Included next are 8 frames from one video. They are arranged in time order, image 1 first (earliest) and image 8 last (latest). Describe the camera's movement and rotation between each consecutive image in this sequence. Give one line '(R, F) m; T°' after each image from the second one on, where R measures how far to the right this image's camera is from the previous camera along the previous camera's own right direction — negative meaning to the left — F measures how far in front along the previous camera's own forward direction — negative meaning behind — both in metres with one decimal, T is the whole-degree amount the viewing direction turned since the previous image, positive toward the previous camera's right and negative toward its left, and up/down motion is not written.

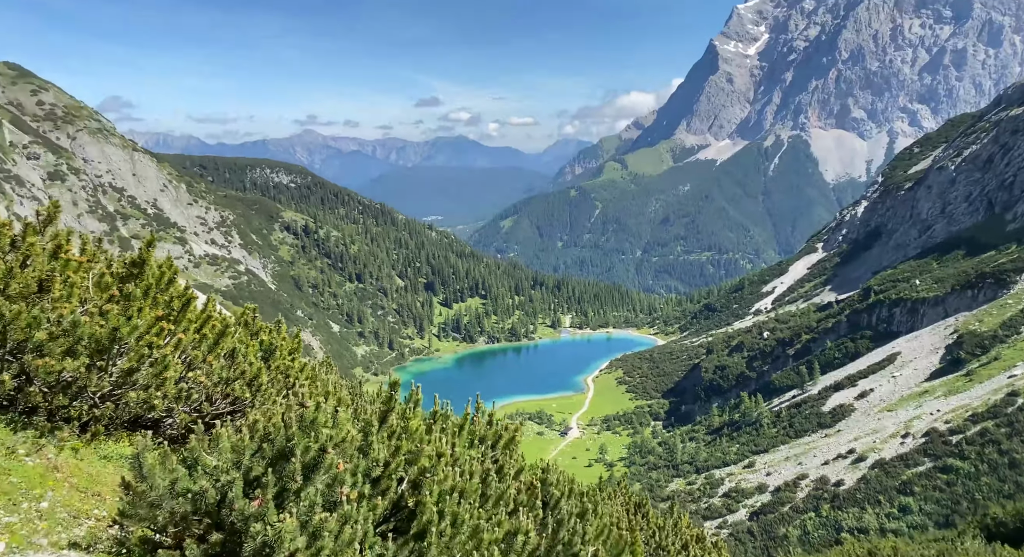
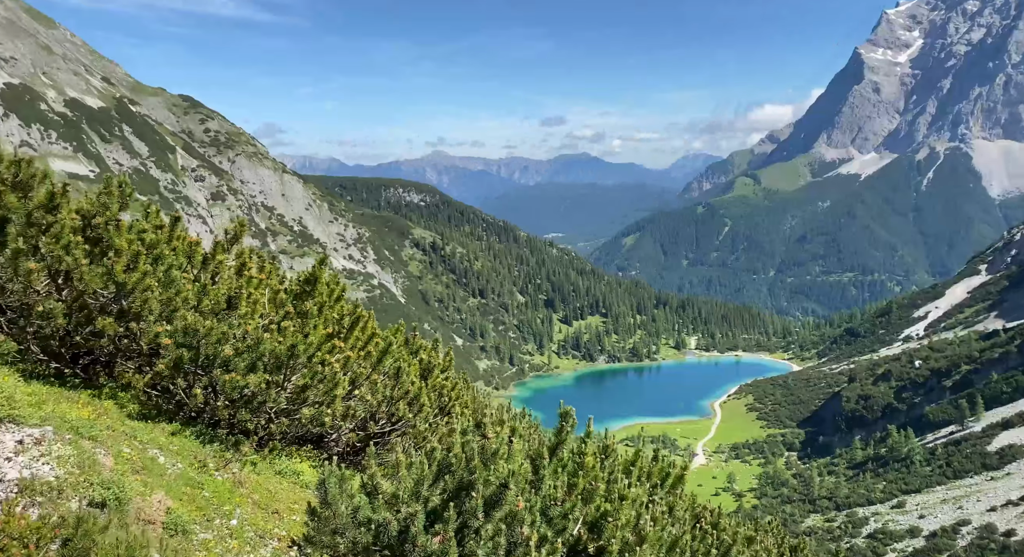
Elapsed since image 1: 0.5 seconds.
(-1.6, +1.1) m; -10°
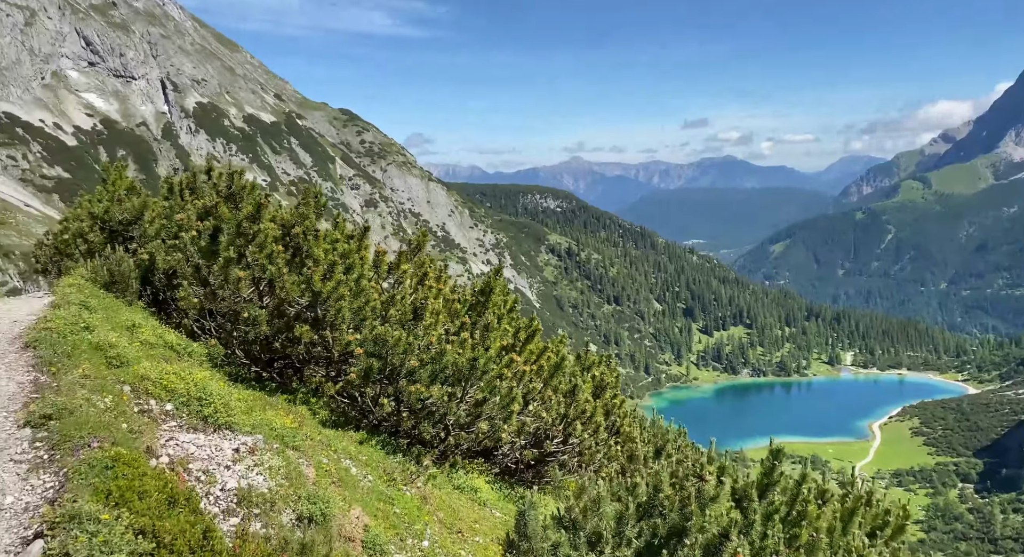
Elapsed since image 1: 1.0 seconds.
(-1.6, +1.1) m; -12°
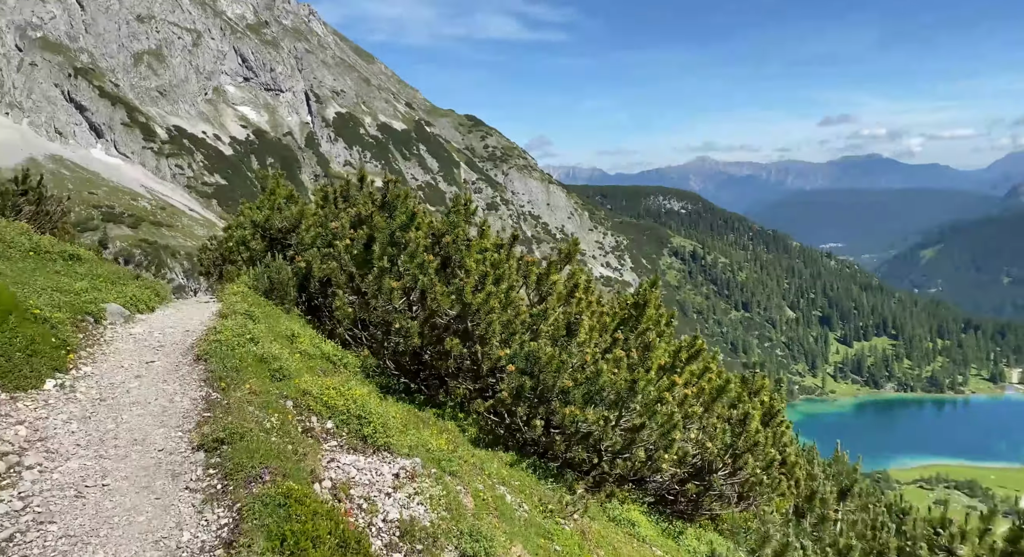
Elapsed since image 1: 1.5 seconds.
(-1.2, +1.3) m; -10°
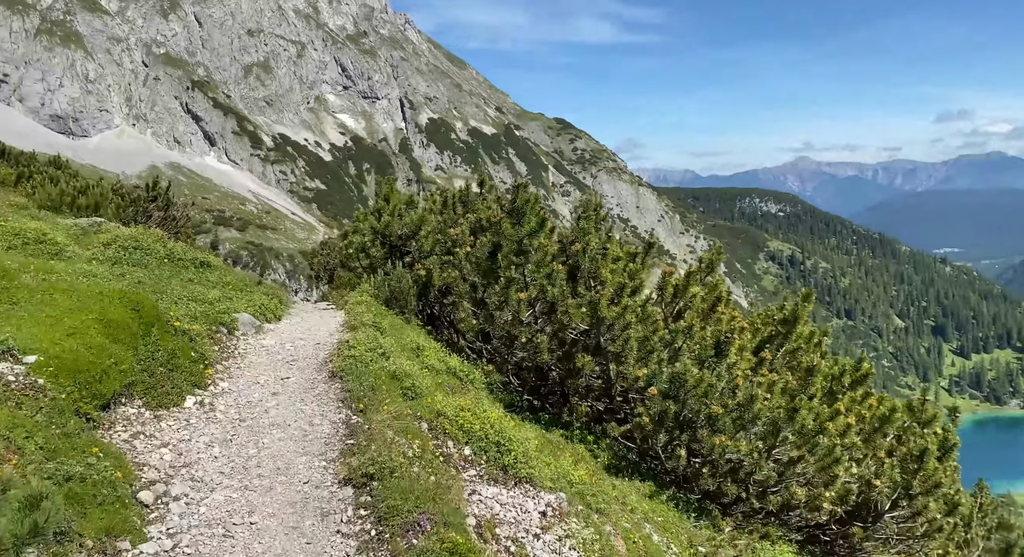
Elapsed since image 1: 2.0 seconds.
(-1.3, +1.3) m; -7°
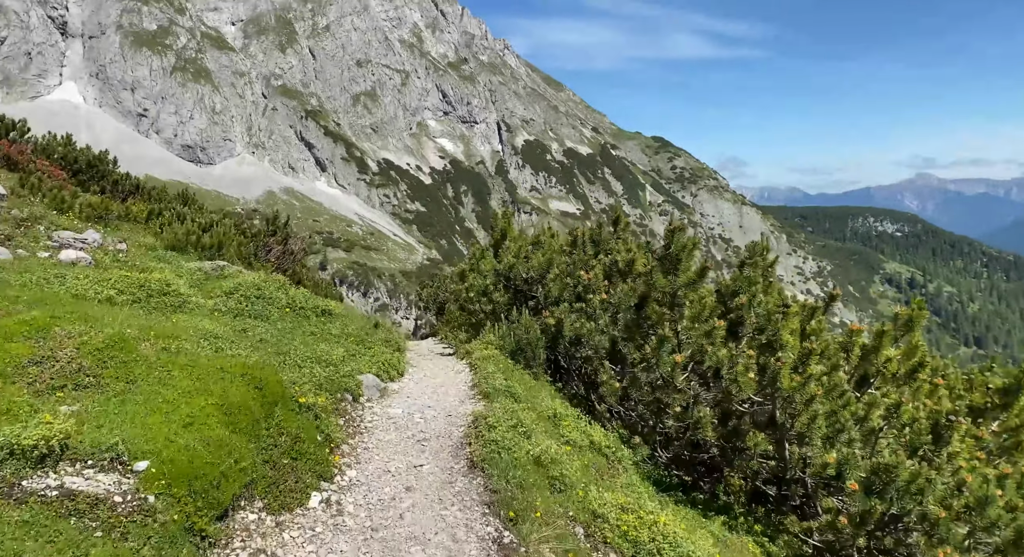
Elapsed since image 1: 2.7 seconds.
(-1.3, +2.2) m; -8°
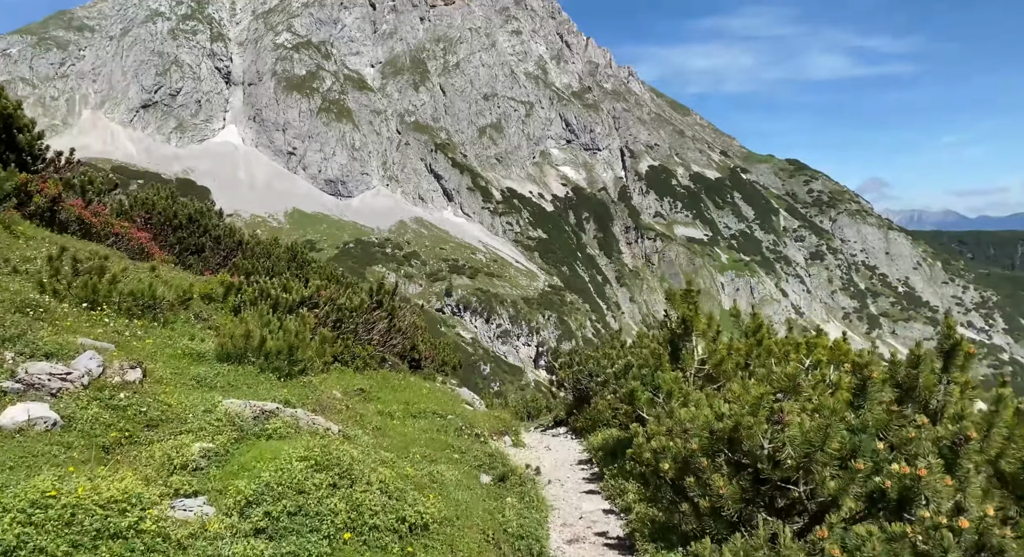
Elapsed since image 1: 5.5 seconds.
(-2.0, +9.3) m; -10°
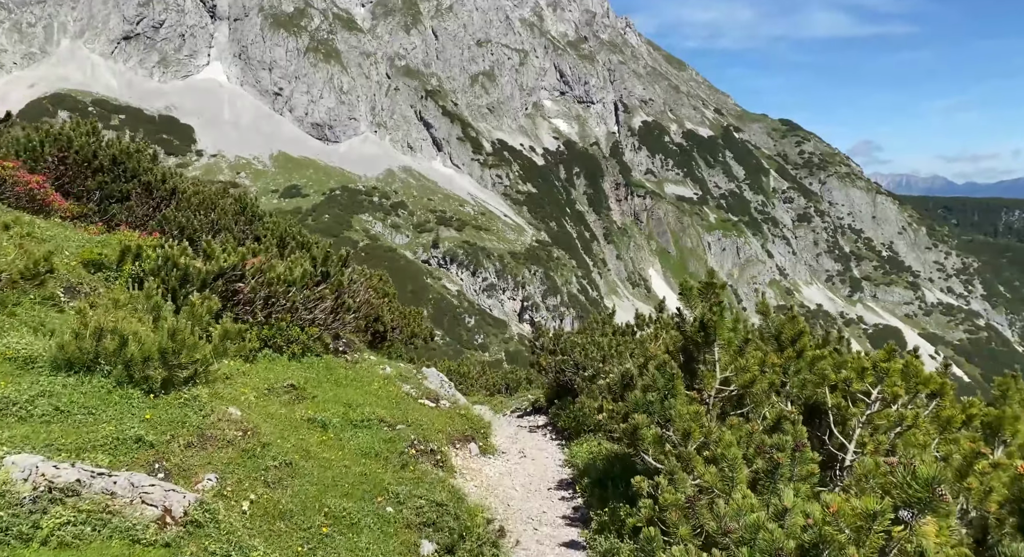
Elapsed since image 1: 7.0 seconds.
(+0.5, +5.6) m; +1°
